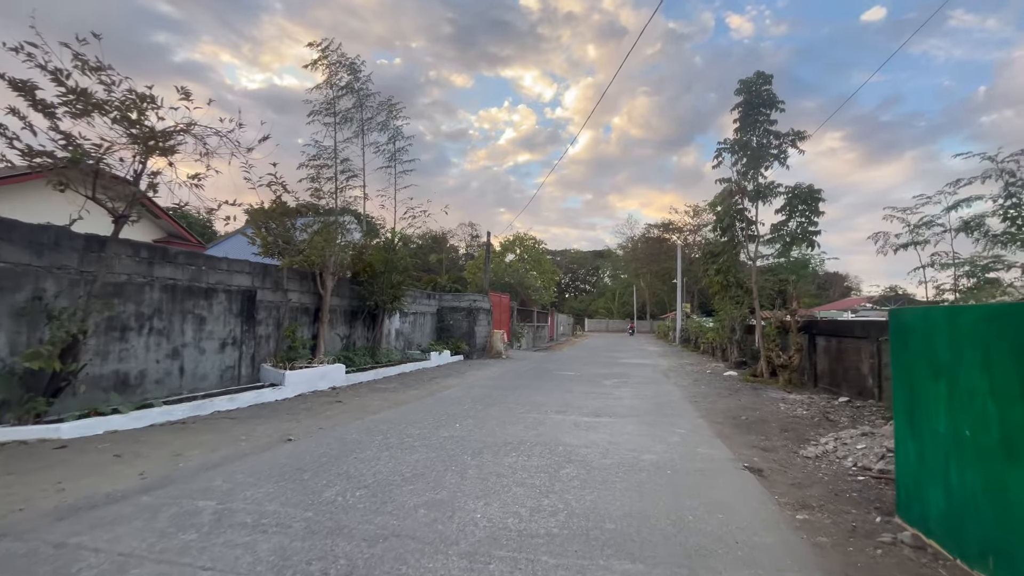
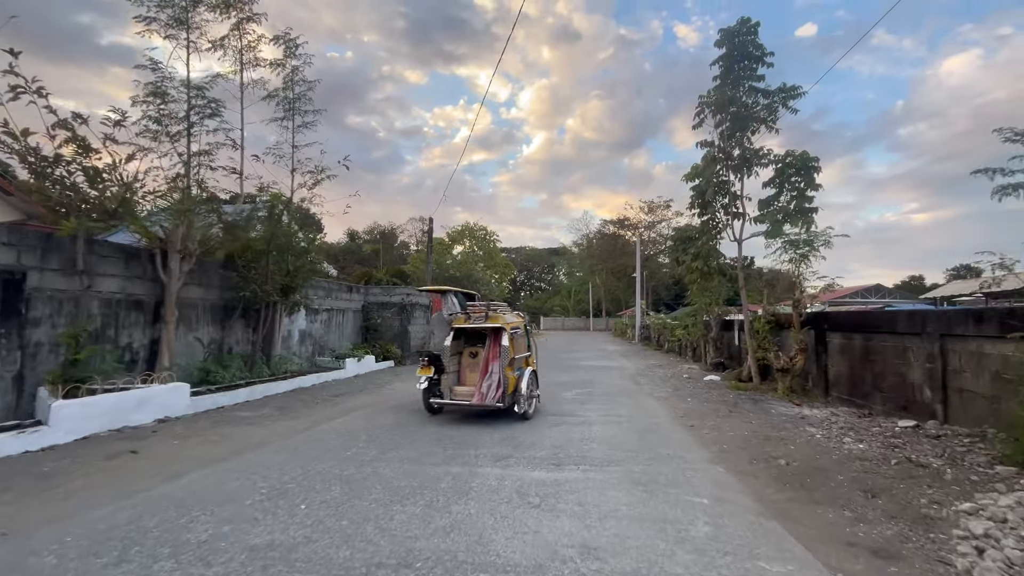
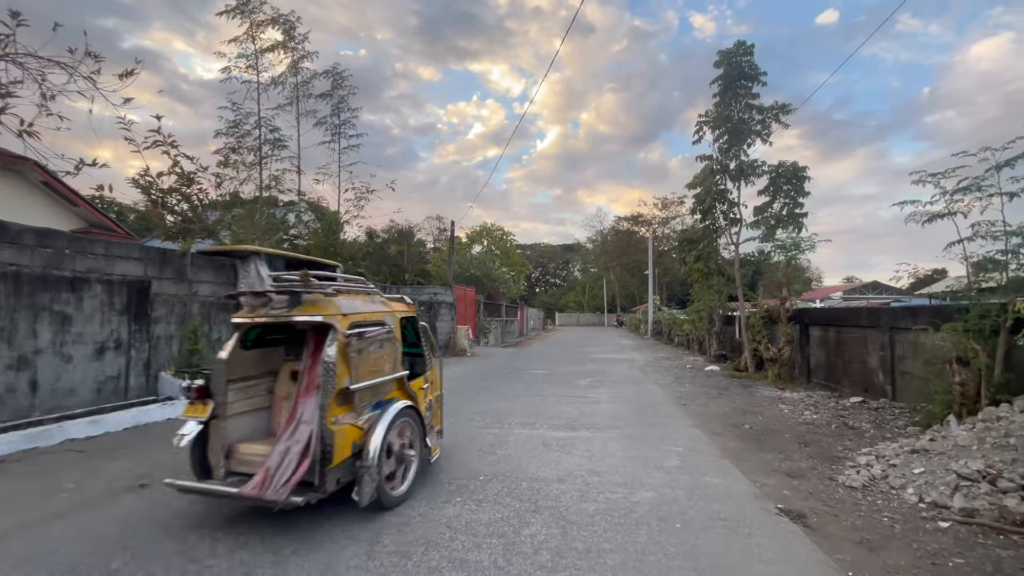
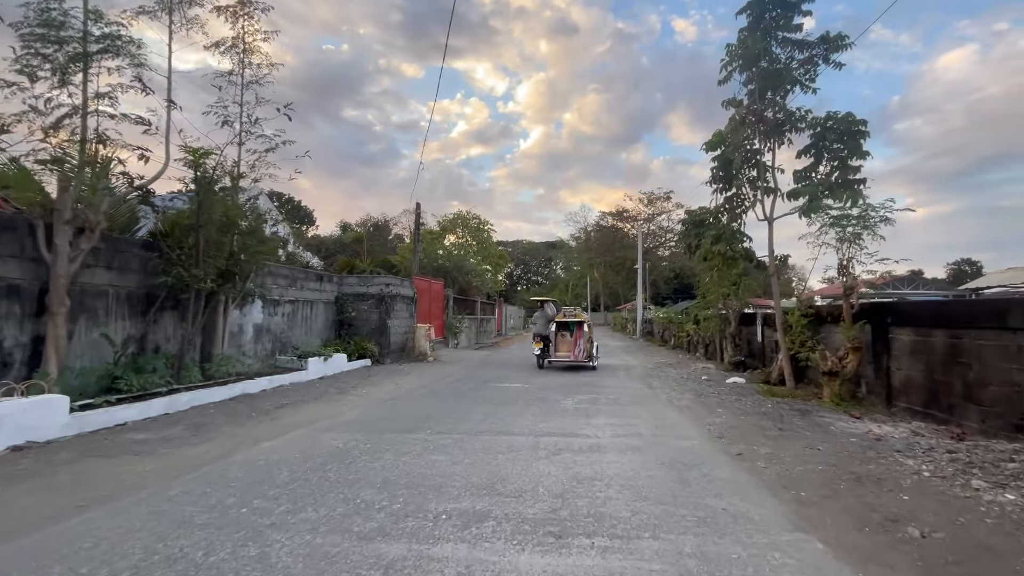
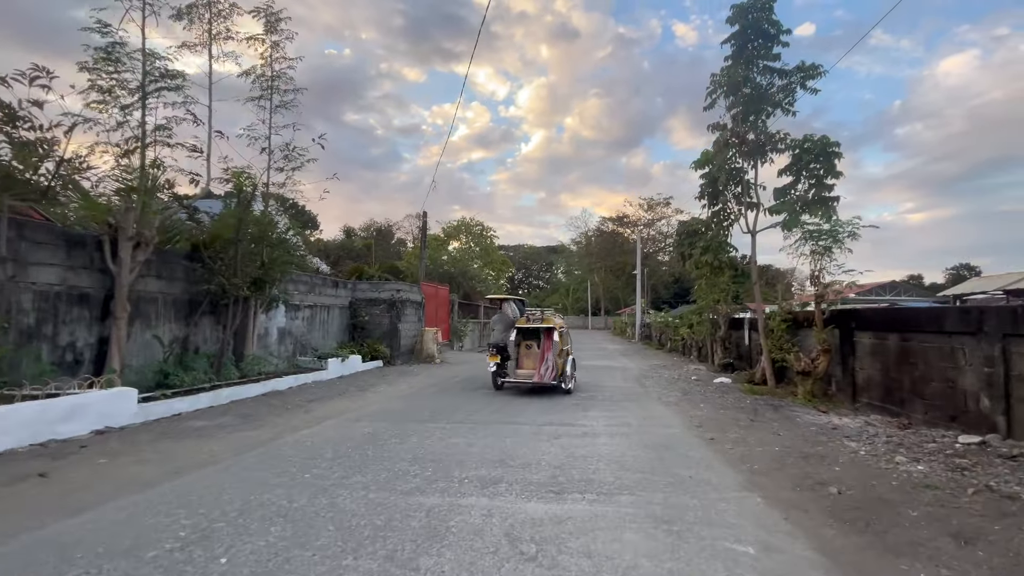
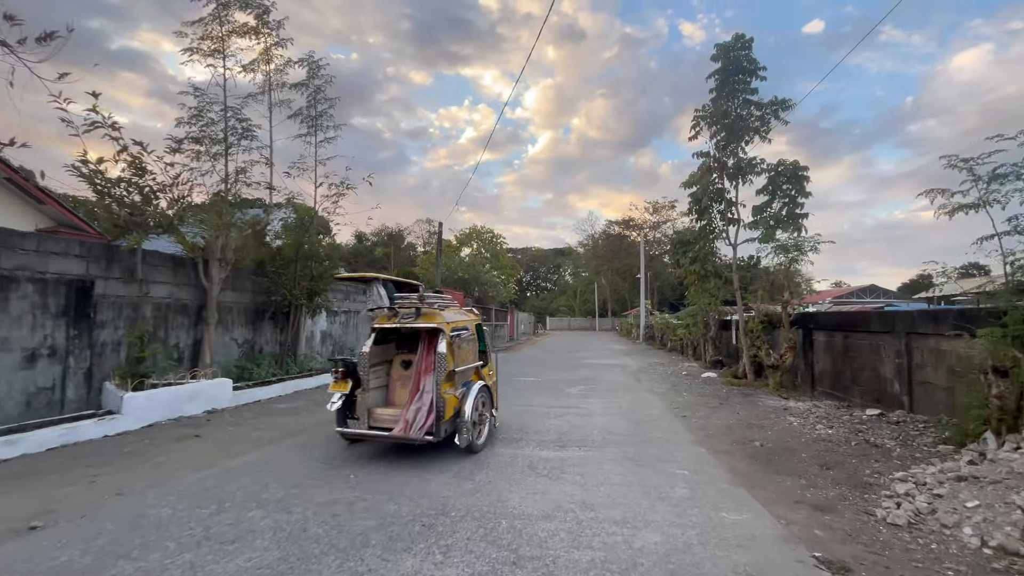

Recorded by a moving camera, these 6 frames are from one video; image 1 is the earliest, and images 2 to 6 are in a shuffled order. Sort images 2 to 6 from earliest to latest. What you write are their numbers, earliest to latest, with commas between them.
3, 6, 2, 5, 4
